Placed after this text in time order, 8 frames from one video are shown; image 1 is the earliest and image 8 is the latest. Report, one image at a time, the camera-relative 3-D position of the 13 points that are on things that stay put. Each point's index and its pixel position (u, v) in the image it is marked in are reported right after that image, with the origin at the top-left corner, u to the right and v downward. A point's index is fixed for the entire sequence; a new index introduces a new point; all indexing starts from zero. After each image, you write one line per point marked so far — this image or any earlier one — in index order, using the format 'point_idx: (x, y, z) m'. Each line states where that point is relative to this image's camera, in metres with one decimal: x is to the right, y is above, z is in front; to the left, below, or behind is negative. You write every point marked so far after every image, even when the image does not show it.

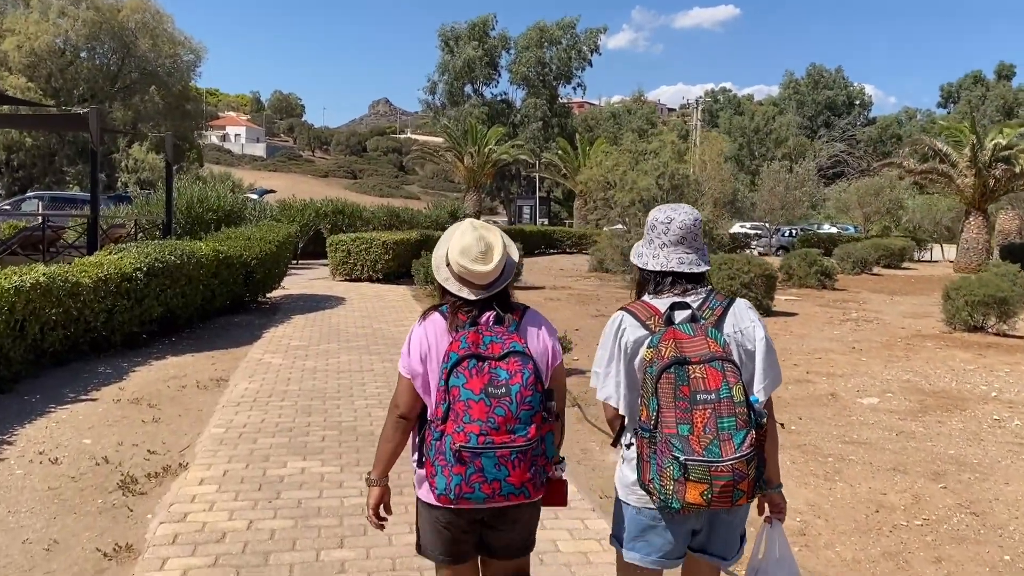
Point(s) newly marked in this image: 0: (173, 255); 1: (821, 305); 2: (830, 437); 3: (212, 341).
0: (-4.3, +0.4, +10.0) m
1: (+7.1, -0.4, +18.2) m
2: (+2.8, -1.3, +6.9) m
3: (-4.0, -0.7, +10.5) m
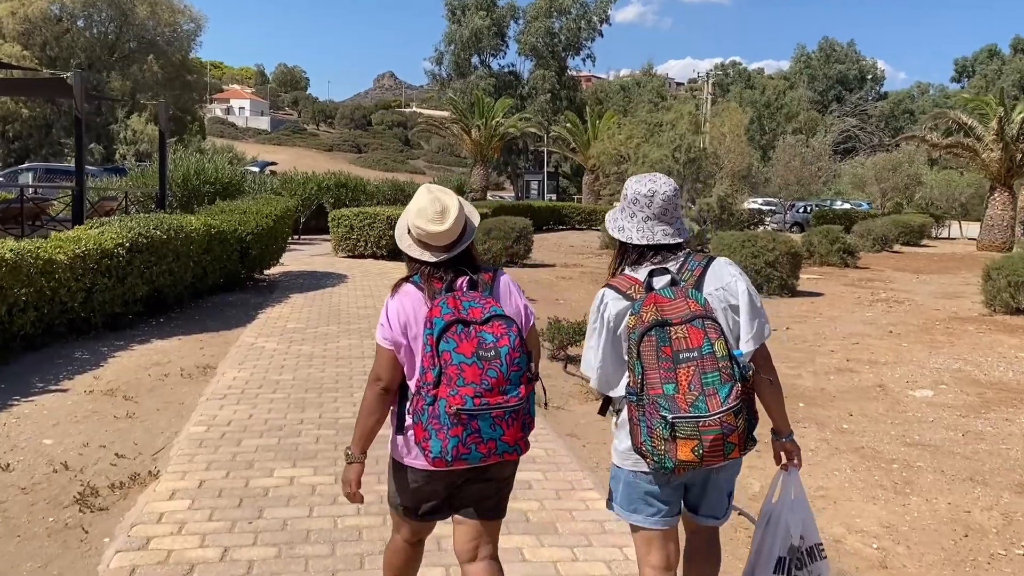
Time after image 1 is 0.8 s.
0: (-4.1, +0.7, +9.2) m
1: (+7.3, +0.1, +17.4) m
2: (+2.9, -1.2, +6.1) m
3: (-3.8, -0.4, +9.7) m
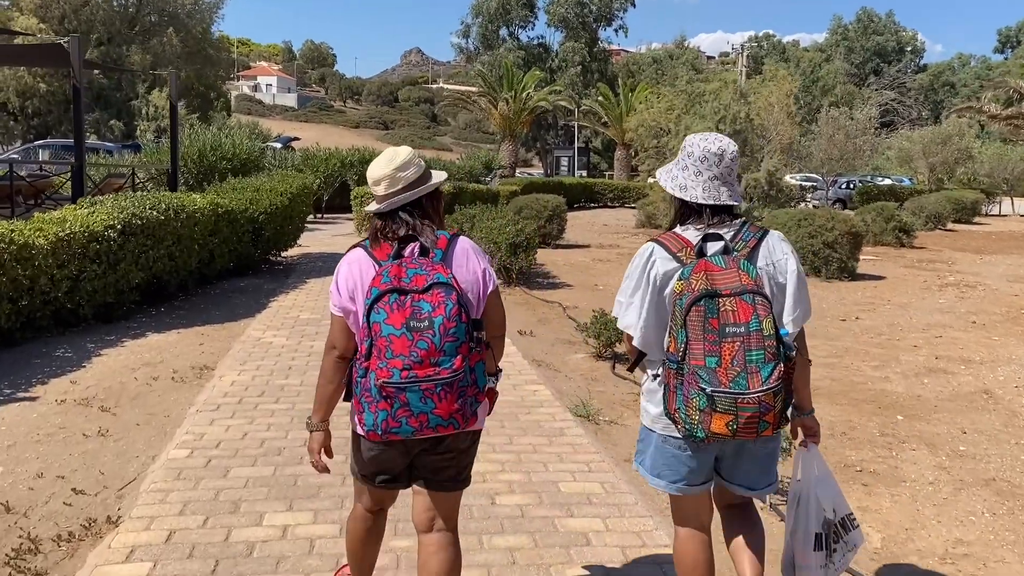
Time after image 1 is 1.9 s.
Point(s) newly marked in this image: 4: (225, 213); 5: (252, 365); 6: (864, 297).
0: (-3.7, +0.8, +8.3) m
1: (+8.0, +0.5, +16.1) m
2: (+3.2, -1.1, +5.0) m
3: (-3.4, -0.3, +8.8) m
4: (-3.6, +0.9, +9.9) m
5: (-2.2, -0.6, +6.5) m
6: (+5.2, -0.1, +11.7) m
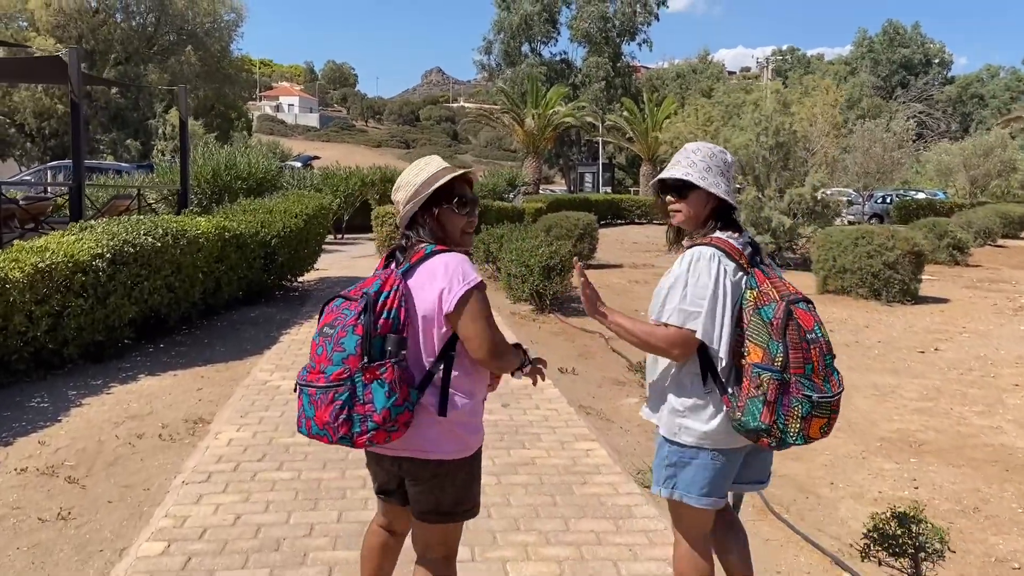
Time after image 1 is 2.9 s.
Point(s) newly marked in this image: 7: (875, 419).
0: (-3.4, +0.5, +7.4) m
1: (+8.6, 0.0, +14.9) m
2: (+3.5, -1.3, +3.9) m
3: (-3.0, -0.6, +7.9) m
4: (-3.2, +0.6, +9.0) m
5: (-1.8, -0.9, +5.6) m
6: (+5.7, -0.5, +10.6) m
7: (+2.8, -1.0, +6.1) m
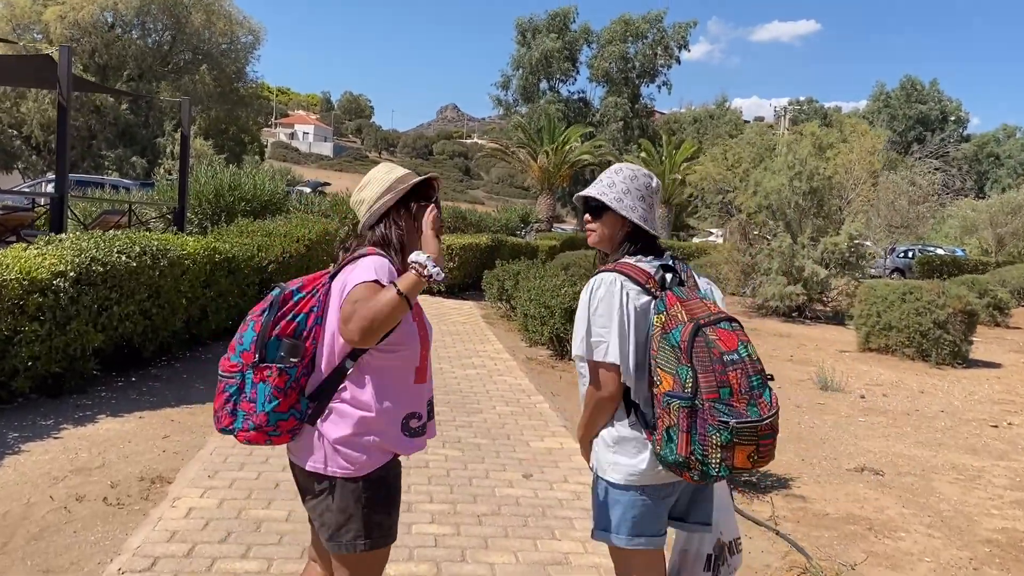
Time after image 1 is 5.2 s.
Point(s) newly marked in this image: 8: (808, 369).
0: (-3.1, +0.3, +6.5) m
1: (+8.8, -1.1, +13.9) m
2: (+3.6, -1.7, +2.8) m
3: (-2.8, -0.9, +6.9) m
4: (-3.0, +0.3, +8.1) m
5: (-1.7, -1.1, +4.6) m
6: (+5.9, -1.3, +9.6) m
7: (+2.9, -1.4, +5.1) m
8: (+3.8, -1.0, +10.1) m
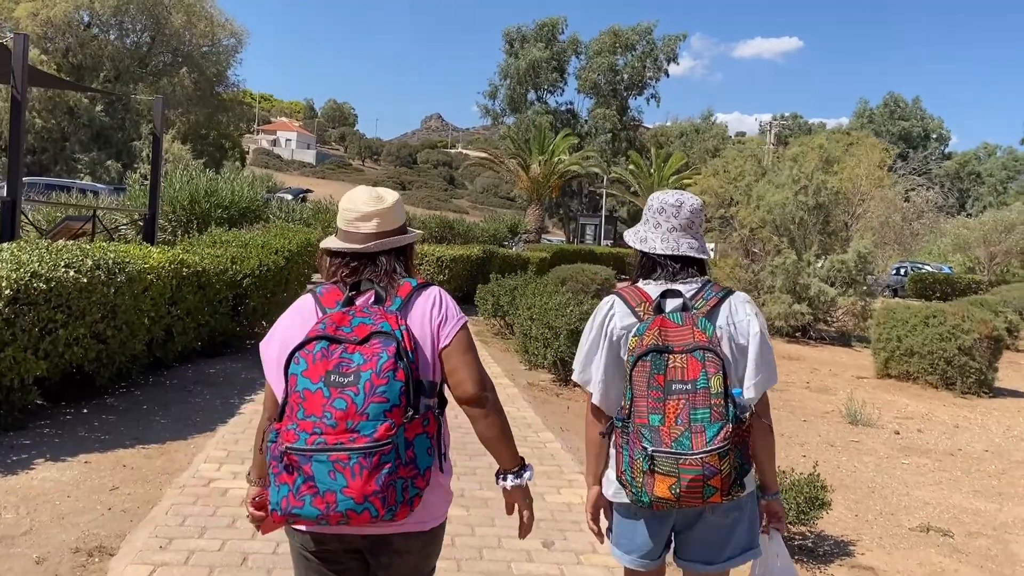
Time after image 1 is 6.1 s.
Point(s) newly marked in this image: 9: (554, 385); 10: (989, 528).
0: (-3.1, +0.1, +5.6) m
1: (+8.7, -1.5, +13.2) m
2: (+3.7, -1.9, +2.1) m
3: (-2.8, -1.0, +6.0) m
4: (-2.9, +0.1, +7.2) m
5: (-1.6, -1.2, +3.7) m
6: (+5.9, -1.6, +8.9) m
7: (+3.0, -1.6, +4.3) m
8: (+3.8, -1.3, +9.3) m
9: (+0.5, -1.1, +9.0) m
10: (+3.1, -1.6, +5.2) m
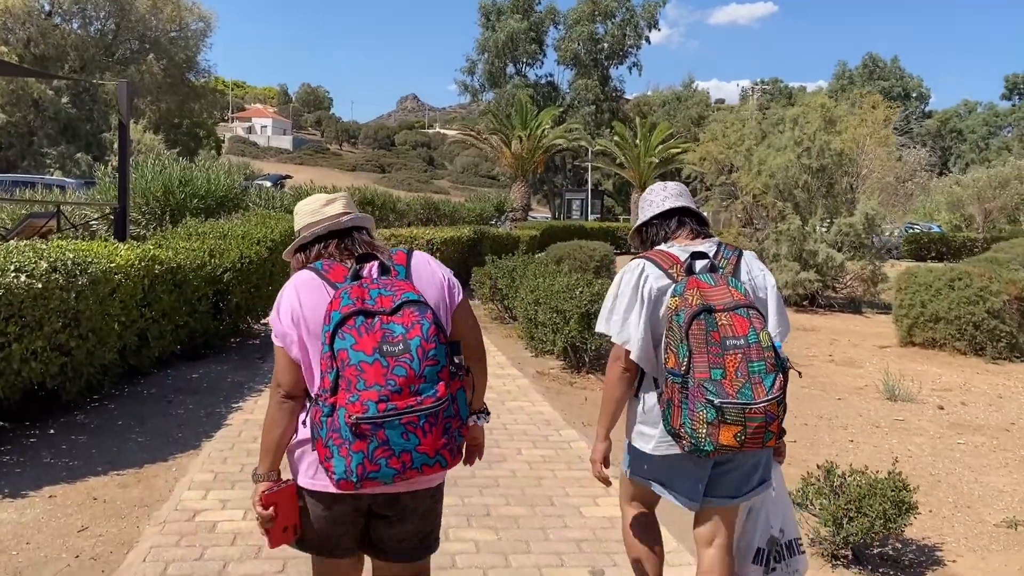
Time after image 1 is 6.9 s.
0: (-2.9, +0.1, +4.9) m
1: (+8.7, -0.8, +12.8) m
2: (+4.0, -1.7, +1.5) m
3: (-2.6, -1.0, +5.3) m
4: (-2.8, +0.1, +6.5) m
5: (-1.4, -1.3, +3.1) m
6: (+6.0, -1.1, +8.3) m
7: (+3.2, -1.4, +3.7) m
8: (+3.9, -0.9, +8.8) m
9: (+0.6, -0.9, +8.3) m
10: (+3.3, -1.3, +4.6) m
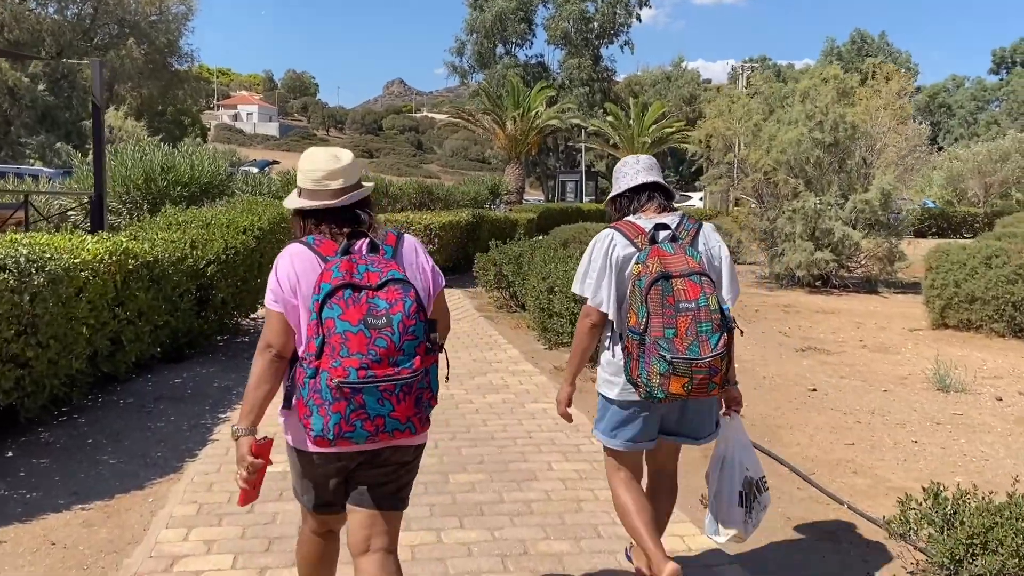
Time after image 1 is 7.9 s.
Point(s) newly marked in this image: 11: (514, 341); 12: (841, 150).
0: (-2.8, +0.1, +4.1) m
1: (+8.8, -0.4, +12.2) m
2: (+4.2, -1.6, +0.9) m
3: (-2.5, -1.0, +4.6) m
4: (-2.7, +0.1, +5.8) m
5: (-1.2, -1.3, +2.4) m
6: (+6.1, -0.9, +7.7) m
7: (+3.4, -1.4, +3.1) m
8: (+4.0, -0.7, +8.1) m
9: (+0.7, -0.8, +7.7) m
10: (+3.5, -1.2, +4.0) m
11: (0.0, -0.6, +8.9) m
12: (+6.0, +2.5, +14.2) m
